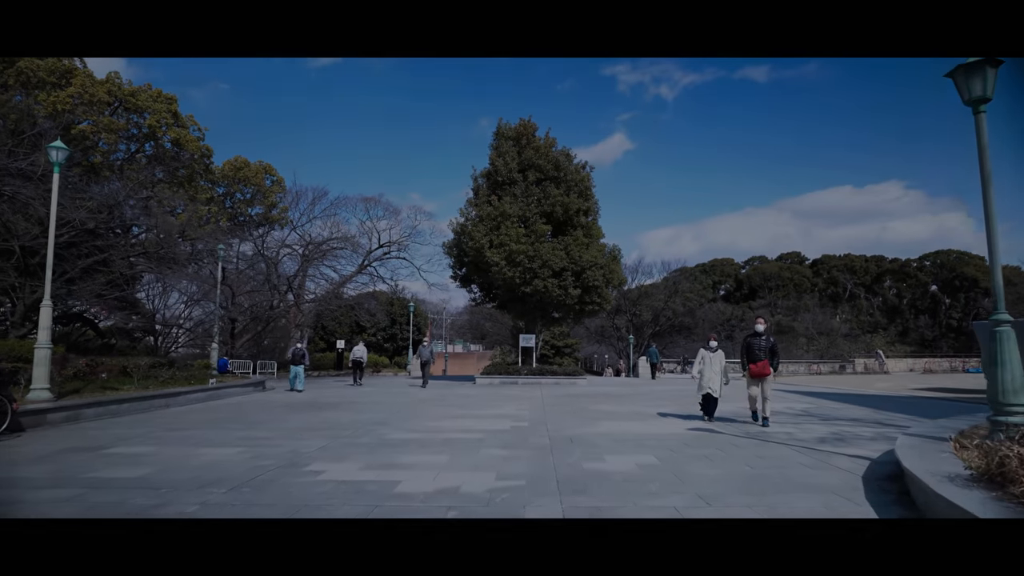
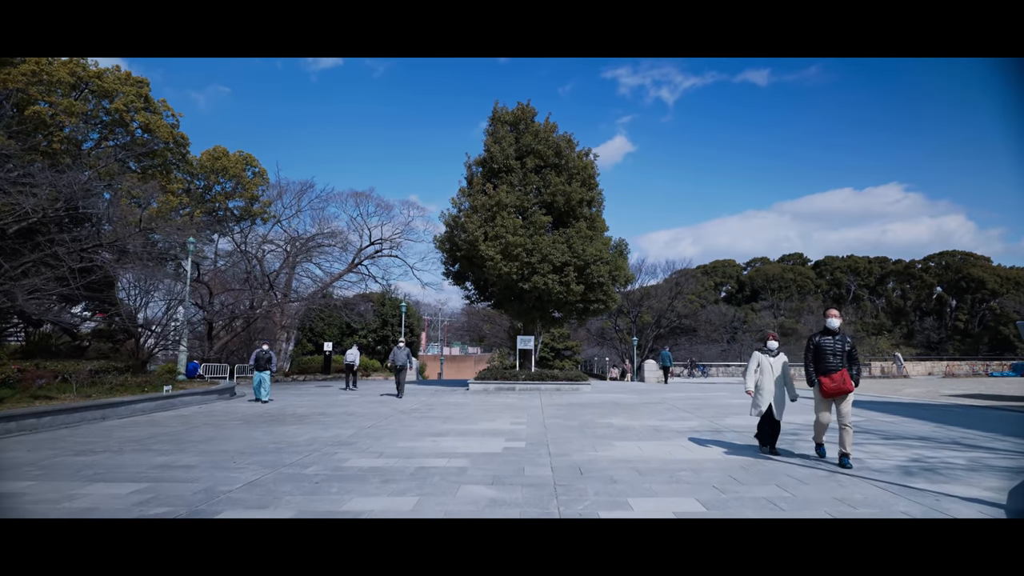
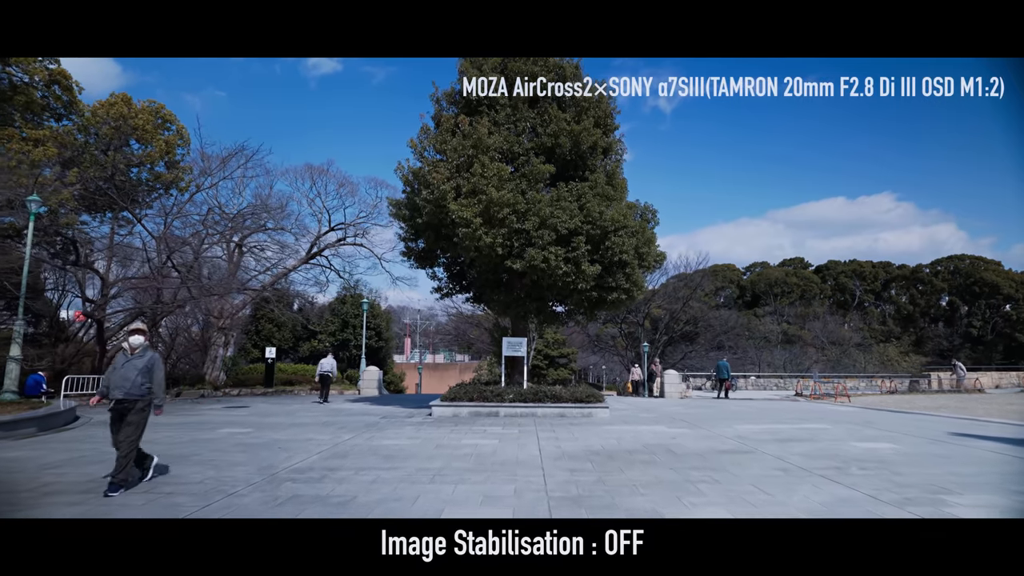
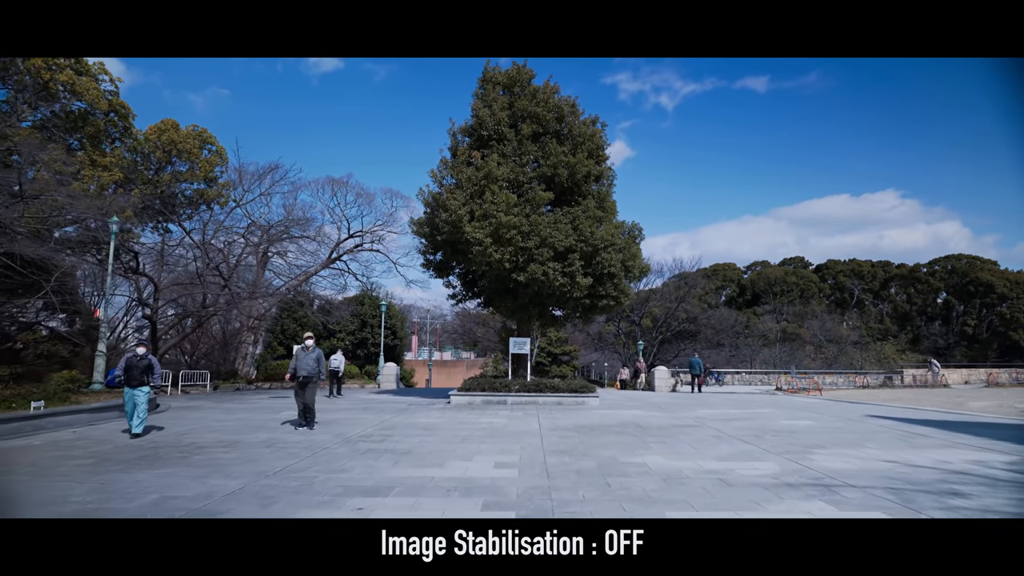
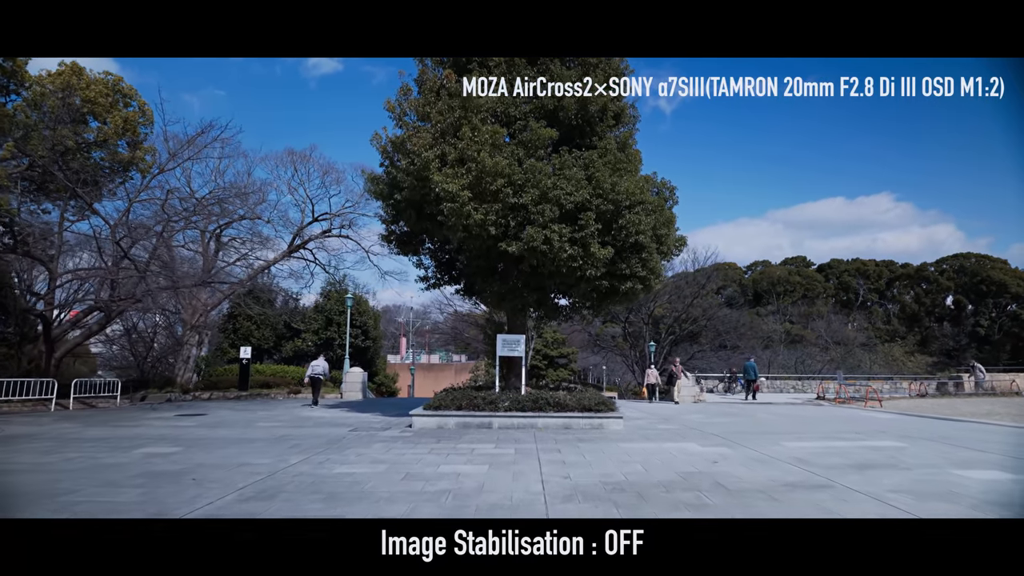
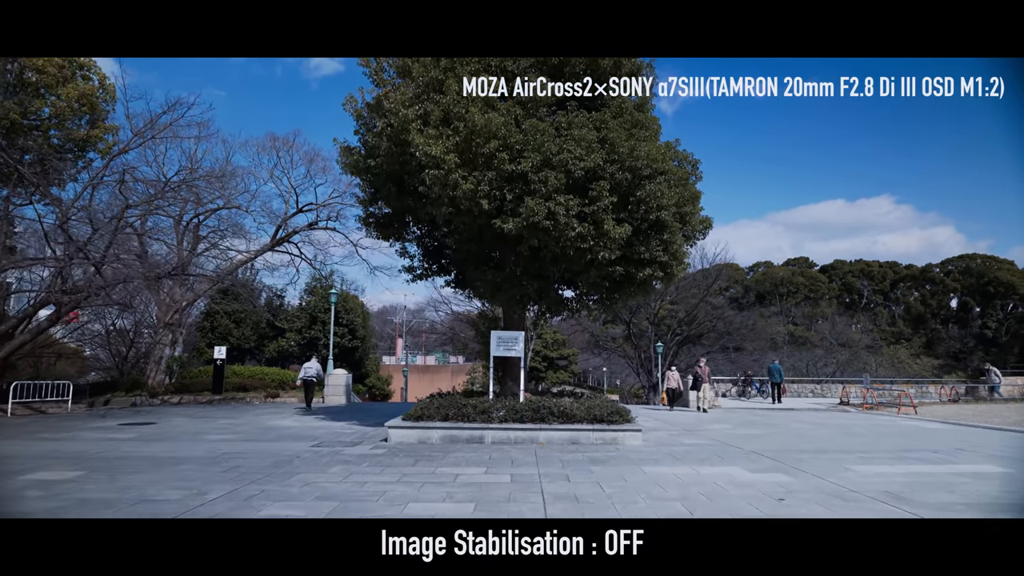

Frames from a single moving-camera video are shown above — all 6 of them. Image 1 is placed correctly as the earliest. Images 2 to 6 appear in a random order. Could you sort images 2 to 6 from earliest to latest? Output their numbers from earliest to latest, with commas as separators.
2, 4, 3, 5, 6
